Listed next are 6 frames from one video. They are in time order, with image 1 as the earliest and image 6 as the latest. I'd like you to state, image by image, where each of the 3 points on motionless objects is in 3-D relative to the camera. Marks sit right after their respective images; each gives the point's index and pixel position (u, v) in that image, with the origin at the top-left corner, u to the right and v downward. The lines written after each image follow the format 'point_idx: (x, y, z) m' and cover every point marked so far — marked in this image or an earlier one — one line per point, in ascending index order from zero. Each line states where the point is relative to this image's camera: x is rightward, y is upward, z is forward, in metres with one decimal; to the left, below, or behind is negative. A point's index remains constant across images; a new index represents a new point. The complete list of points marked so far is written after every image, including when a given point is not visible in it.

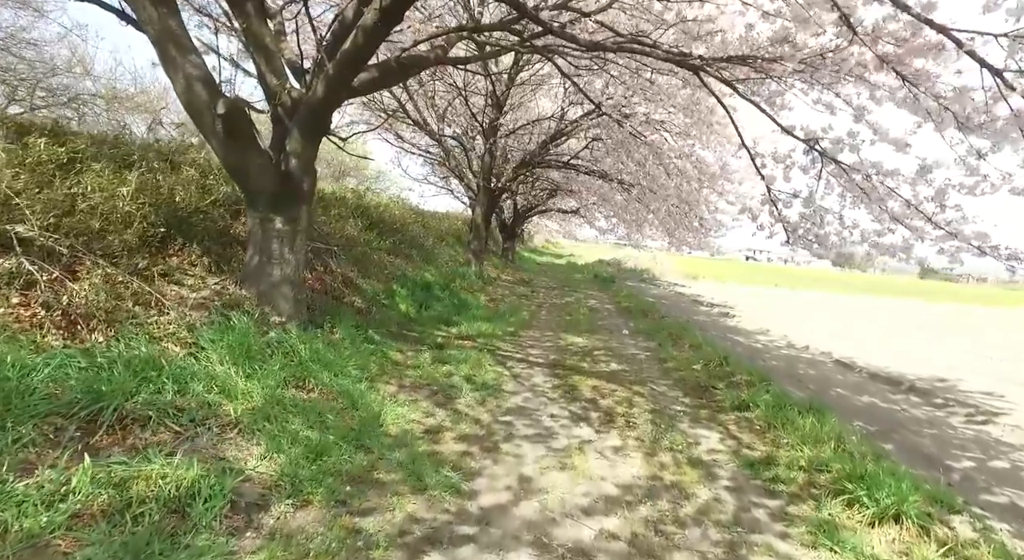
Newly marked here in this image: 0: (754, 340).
0: (+4.9, -1.2, +11.5) m
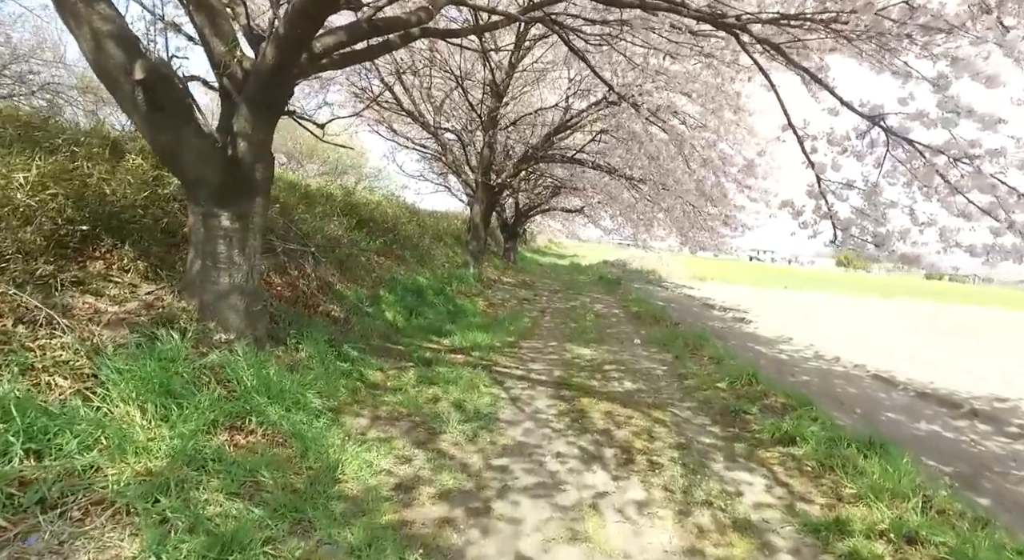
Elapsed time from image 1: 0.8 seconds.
0: (+4.9, -1.3, +10.5) m
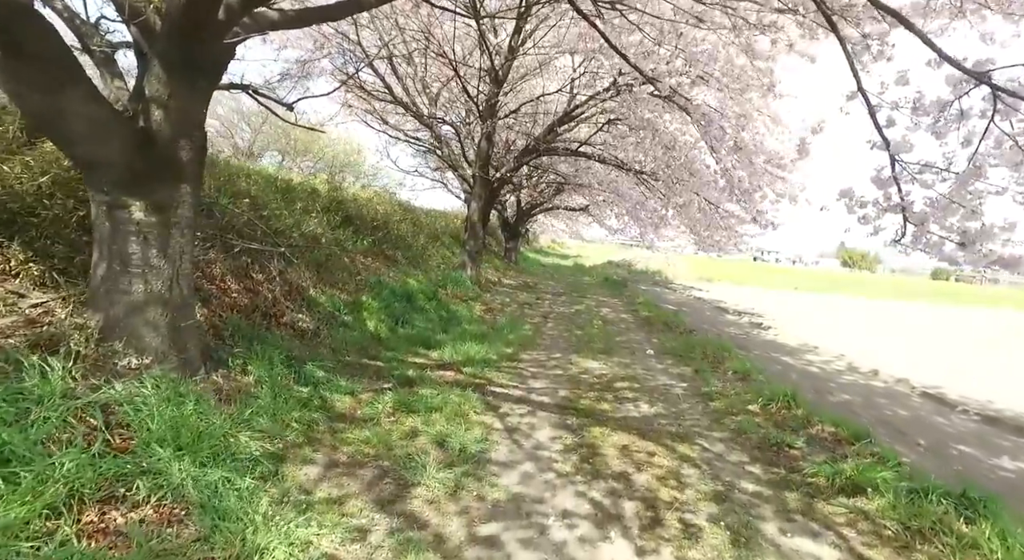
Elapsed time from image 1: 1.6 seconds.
0: (+4.9, -1.4, +9.5) m
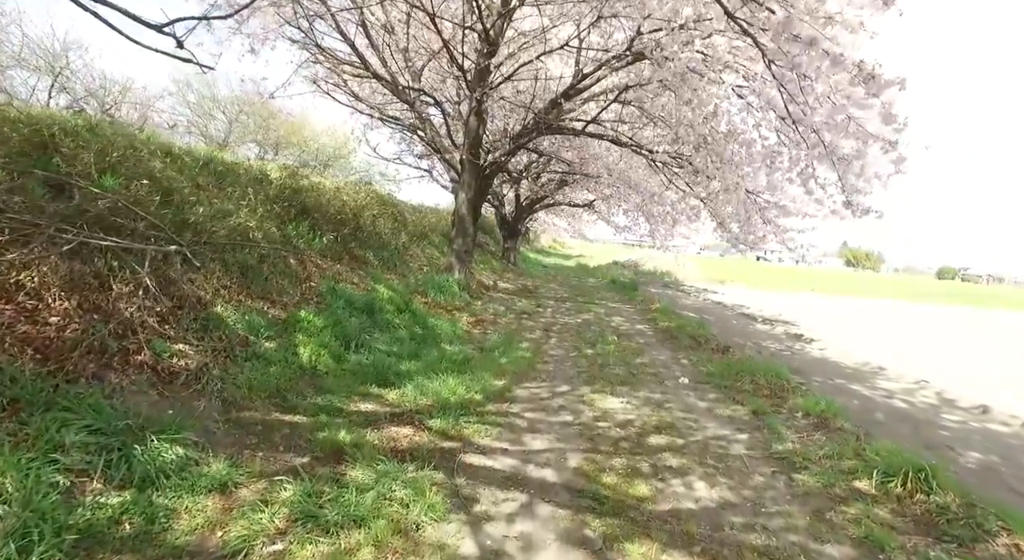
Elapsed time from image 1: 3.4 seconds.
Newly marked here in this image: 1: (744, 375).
0: (+4.8, -1.4, +7.4) m
1: (+3.0, -1.2, +7.3) m
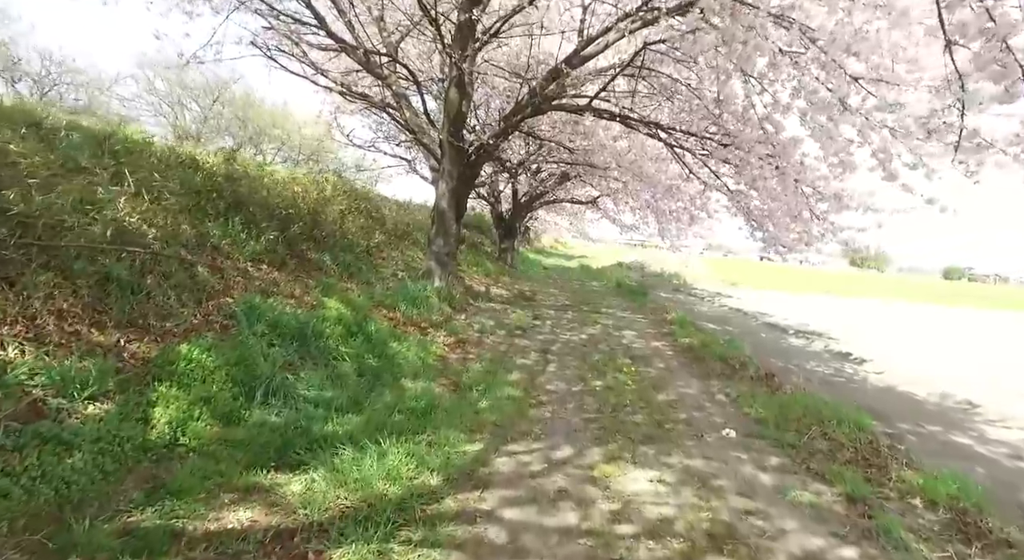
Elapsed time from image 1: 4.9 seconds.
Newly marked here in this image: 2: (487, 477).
0: (+4.7, -1.6, +5.4) m
1: (+2.9, -1.4, +5.4) m
2: (-0.2, -1.3, +3.8) m
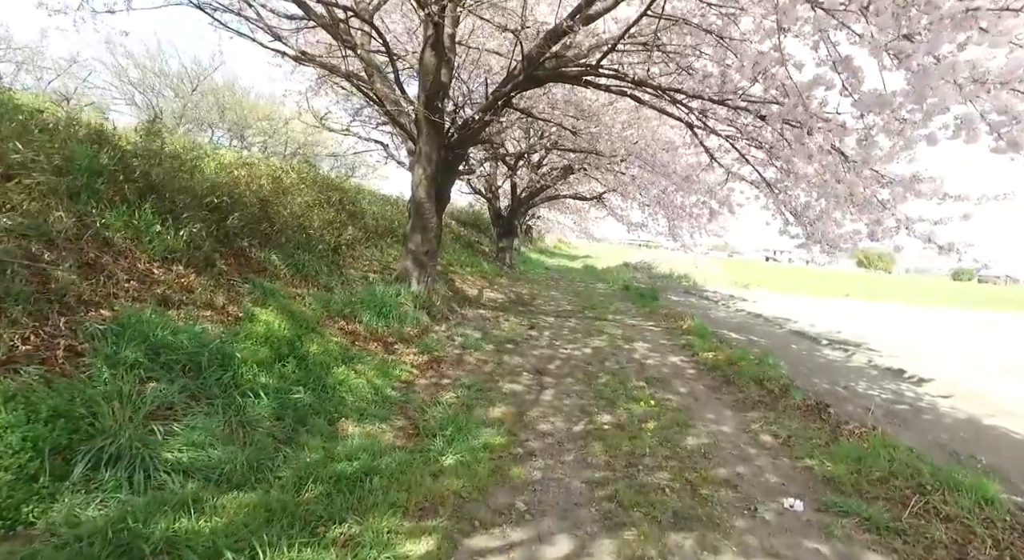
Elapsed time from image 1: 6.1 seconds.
0: (+4.5, -1.6, +3.8) m
1: (+2.7, -1.4, +3.8) m
2: (-0.4, -1.4, +2.3) m
